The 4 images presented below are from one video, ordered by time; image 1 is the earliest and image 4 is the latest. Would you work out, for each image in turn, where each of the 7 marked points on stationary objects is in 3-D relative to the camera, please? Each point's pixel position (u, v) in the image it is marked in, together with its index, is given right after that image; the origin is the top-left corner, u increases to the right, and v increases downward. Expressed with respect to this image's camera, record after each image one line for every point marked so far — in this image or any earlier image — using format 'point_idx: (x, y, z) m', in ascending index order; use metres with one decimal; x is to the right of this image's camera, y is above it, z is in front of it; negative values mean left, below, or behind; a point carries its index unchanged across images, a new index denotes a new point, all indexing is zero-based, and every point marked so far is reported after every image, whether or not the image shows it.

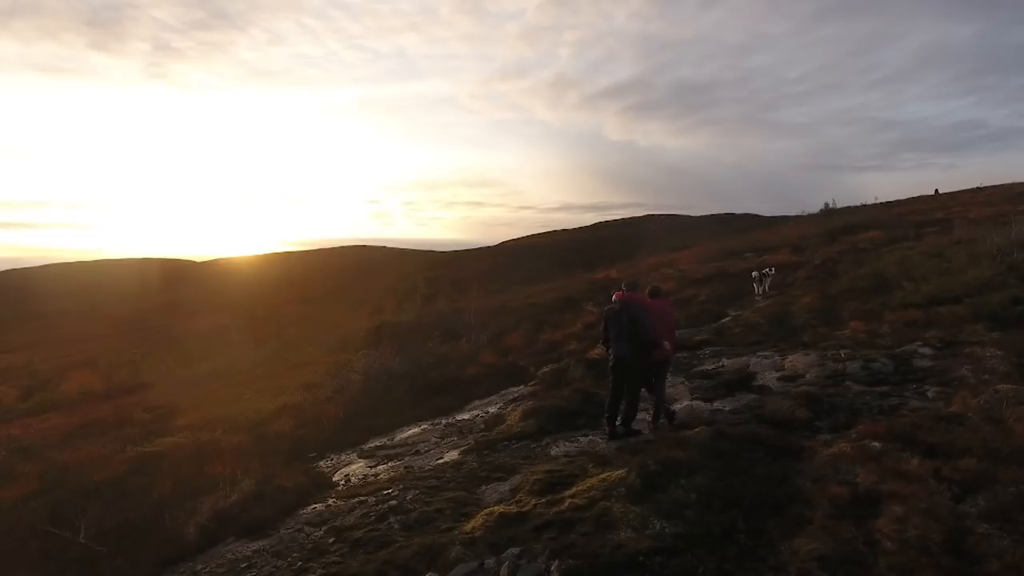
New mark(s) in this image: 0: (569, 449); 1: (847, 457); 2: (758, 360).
0: (+1.1, -3.1, +13.1) m
1: (+5.3, -2.6, +10.5) m
2: (+6.6, -1.9, +17.9) m
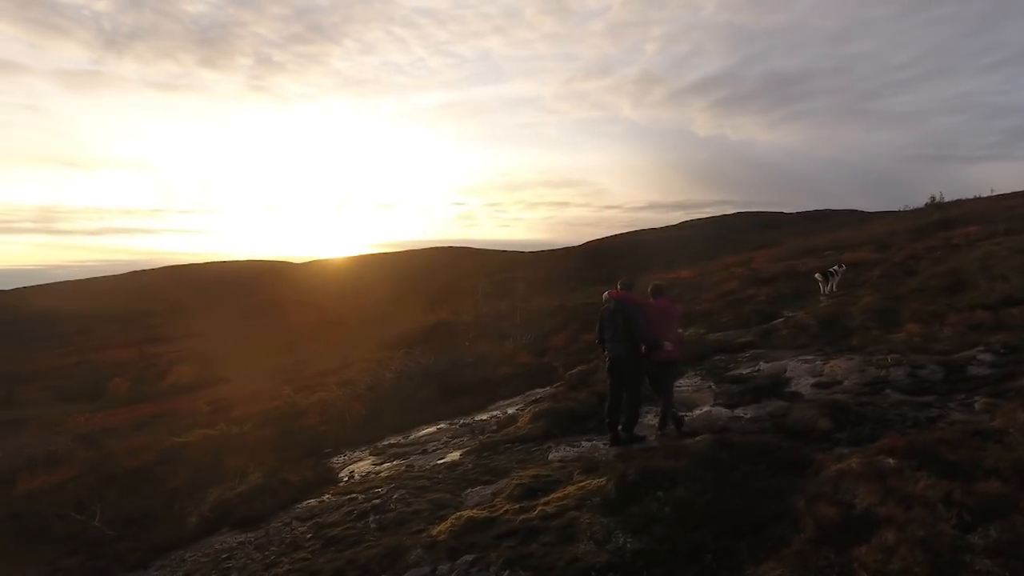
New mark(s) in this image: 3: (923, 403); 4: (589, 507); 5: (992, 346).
0: (+1.0, -3.1, +12.6) m
1: (+4.8, -2.6, +9.4) m
2: (+7.1, -1.9, +16.6) m
3: (+7.7, -2.1, +12.6) m
4: (+1.1, -3.1, +9.5) m
5: (+10.6, -1.3, +14.8) m
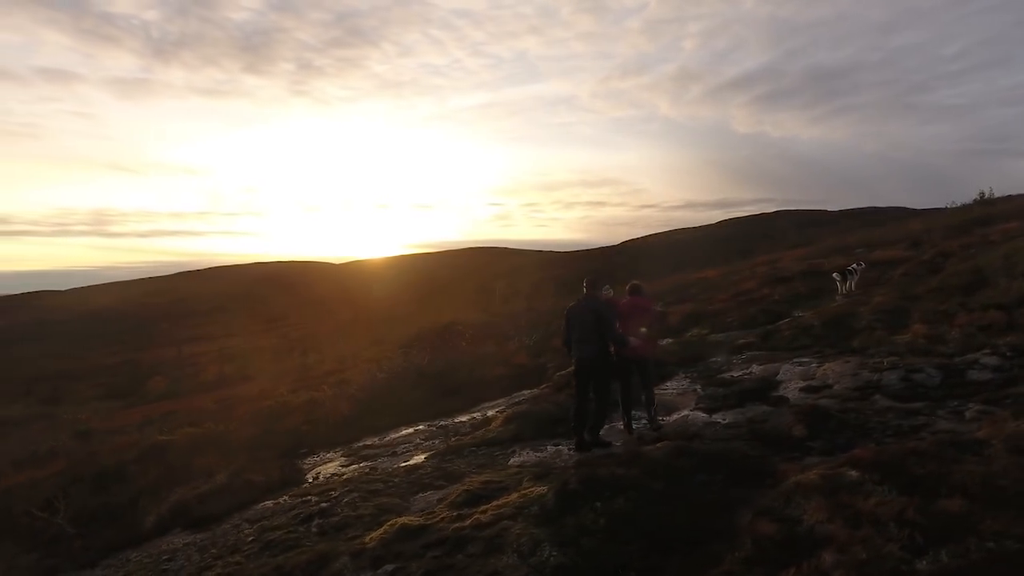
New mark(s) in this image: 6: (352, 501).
0: (+0.3, -3.1, +12.1) m
1: (+3.9, -2.6, +8.7) m
2: (+6.5, -1.9, +15.8) m
3: (+6.9, -2.1, +11.6) m
4: (+0.2, -3.1, +9.0) m
5: (+9.9, -1.2, +13.7) m
6: (-2.7, -3.6, +11.4) m
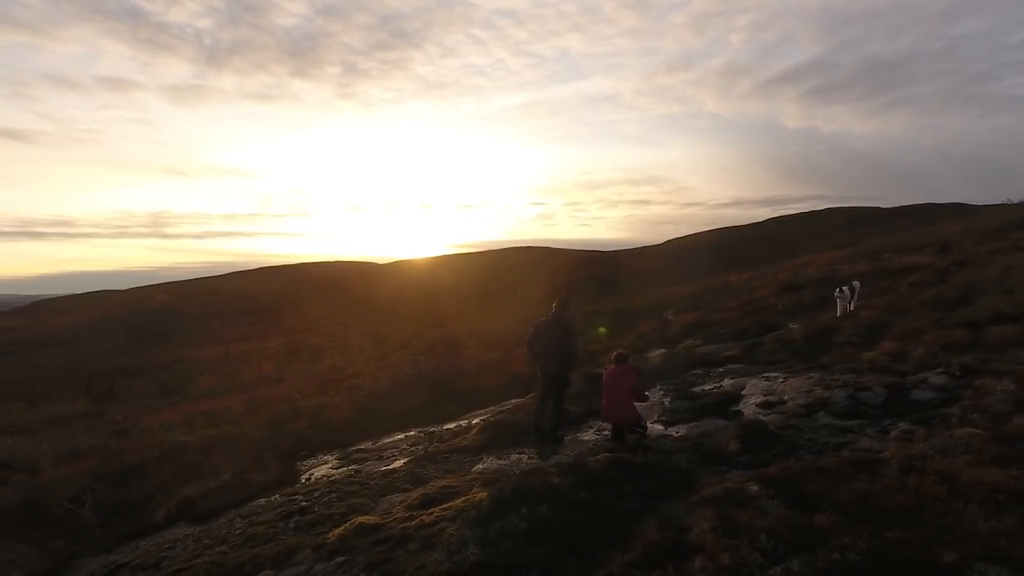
0: (-0.4, -3.5, +13.3) m
1: (+2.9, -3.0, +9.7) m
2: (+6.1, -2.3, +16.5) m
3: (+6.2, -2.6, +12.4) m
4: (-0.8, -3.5, +10.2) m
5: (+9.3, -1.7, +14.2) m
6: (-3.5, -4.1, +12.8) m
